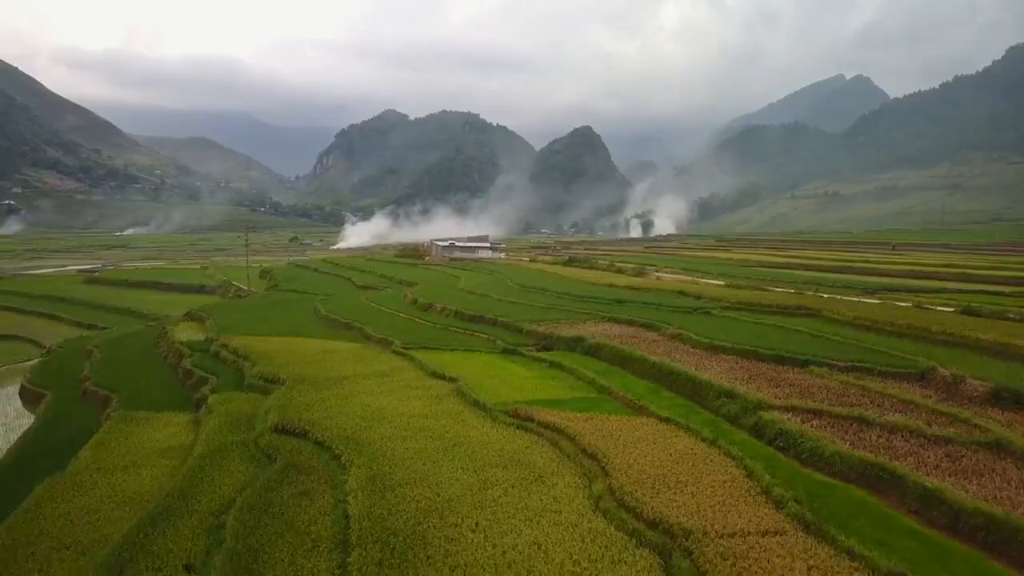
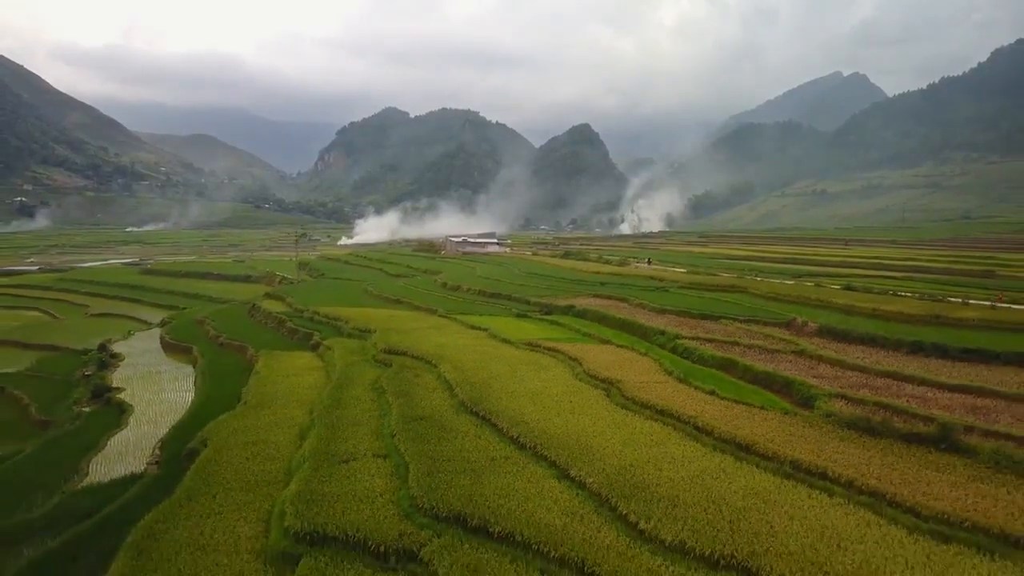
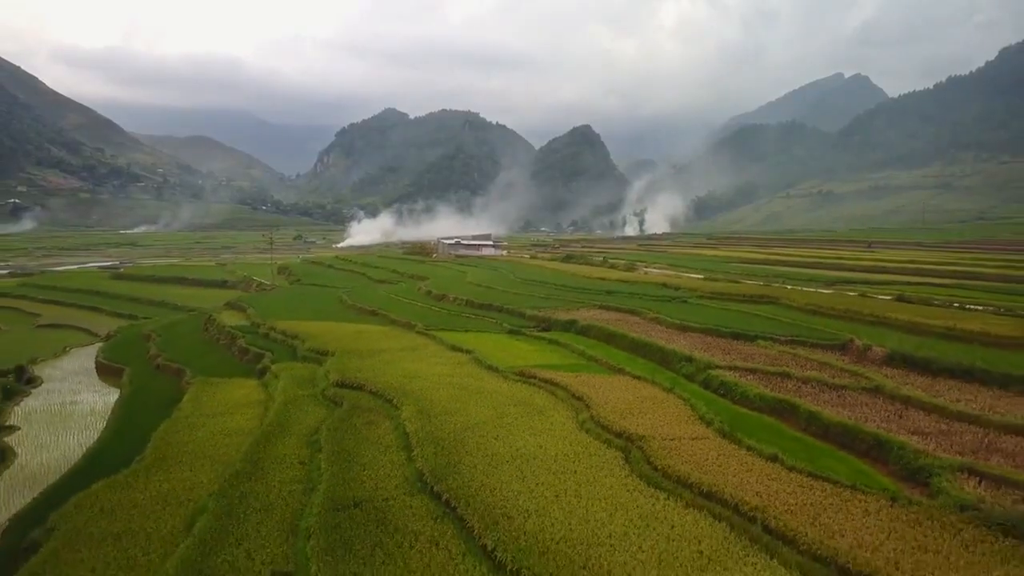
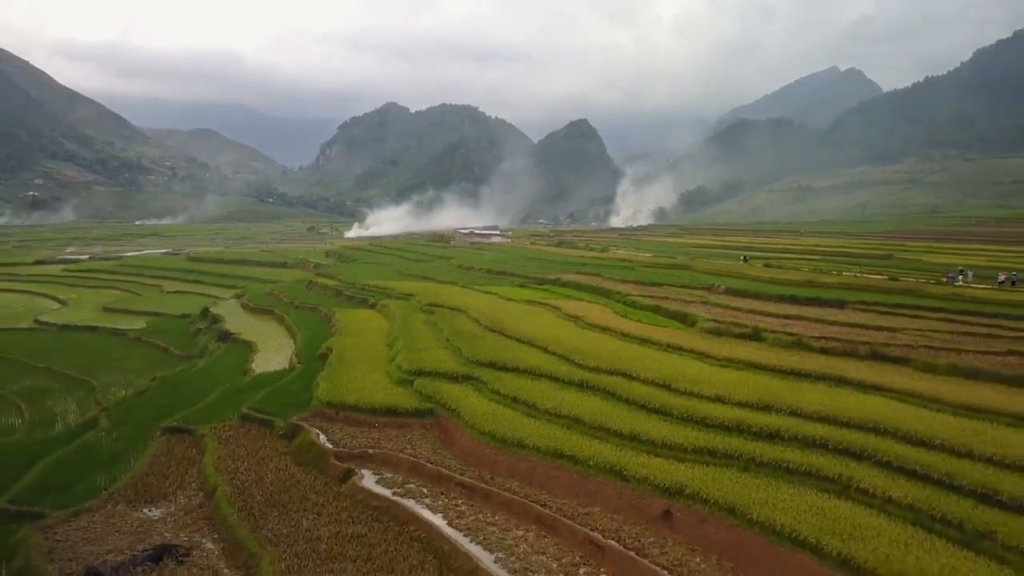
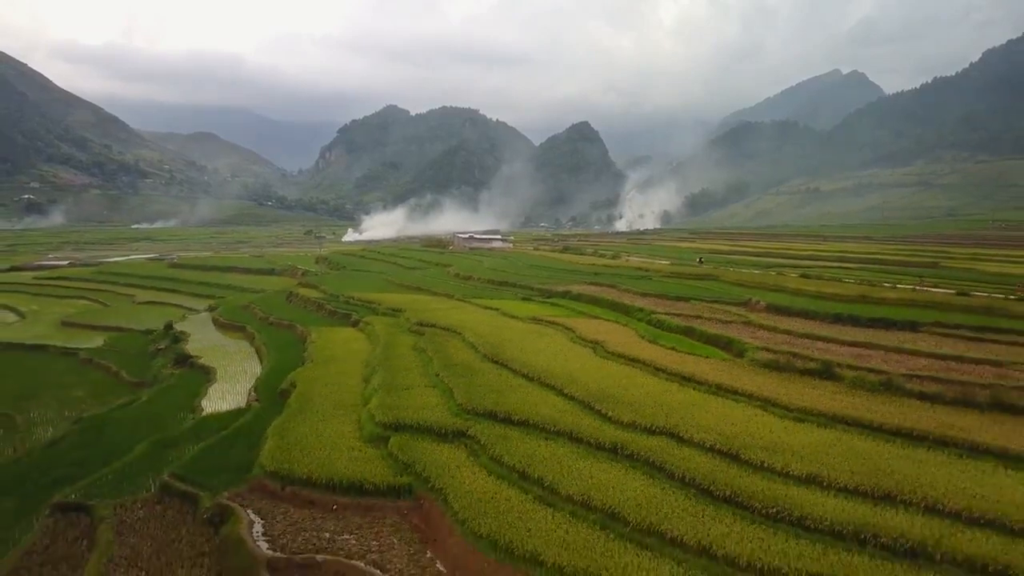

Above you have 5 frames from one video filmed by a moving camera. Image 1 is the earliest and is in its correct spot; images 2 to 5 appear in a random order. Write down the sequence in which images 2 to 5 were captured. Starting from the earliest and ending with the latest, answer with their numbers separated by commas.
3, 2, 5, 4
